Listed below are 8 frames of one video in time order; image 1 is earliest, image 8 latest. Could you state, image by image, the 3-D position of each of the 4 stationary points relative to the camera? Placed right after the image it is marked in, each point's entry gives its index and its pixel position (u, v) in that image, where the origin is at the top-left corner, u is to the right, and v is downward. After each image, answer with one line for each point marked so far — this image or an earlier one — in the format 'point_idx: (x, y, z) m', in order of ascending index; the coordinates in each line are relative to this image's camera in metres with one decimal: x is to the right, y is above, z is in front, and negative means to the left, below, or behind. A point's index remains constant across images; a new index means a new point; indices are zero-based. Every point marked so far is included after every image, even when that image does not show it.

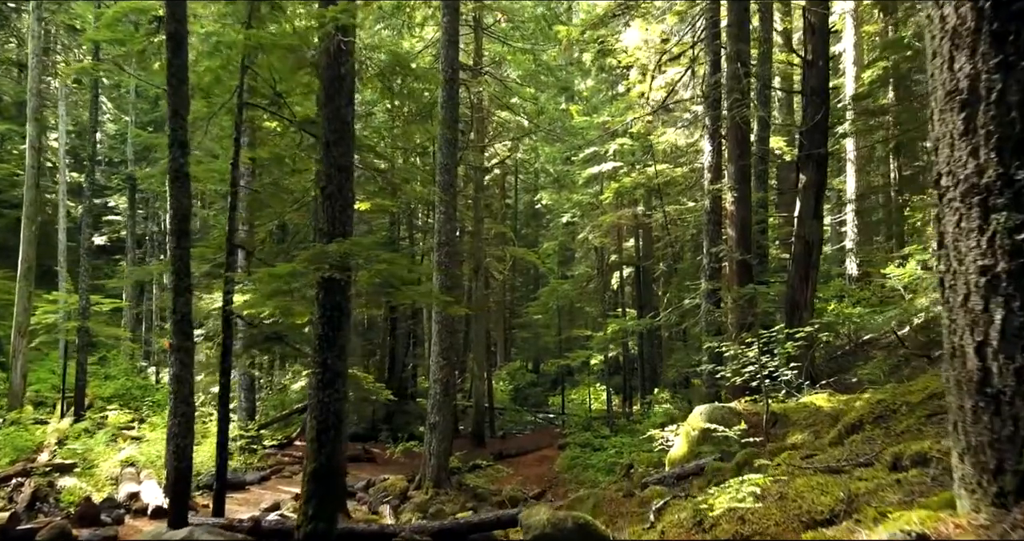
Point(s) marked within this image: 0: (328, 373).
0: (-1.6, -0.9, +6.4) m
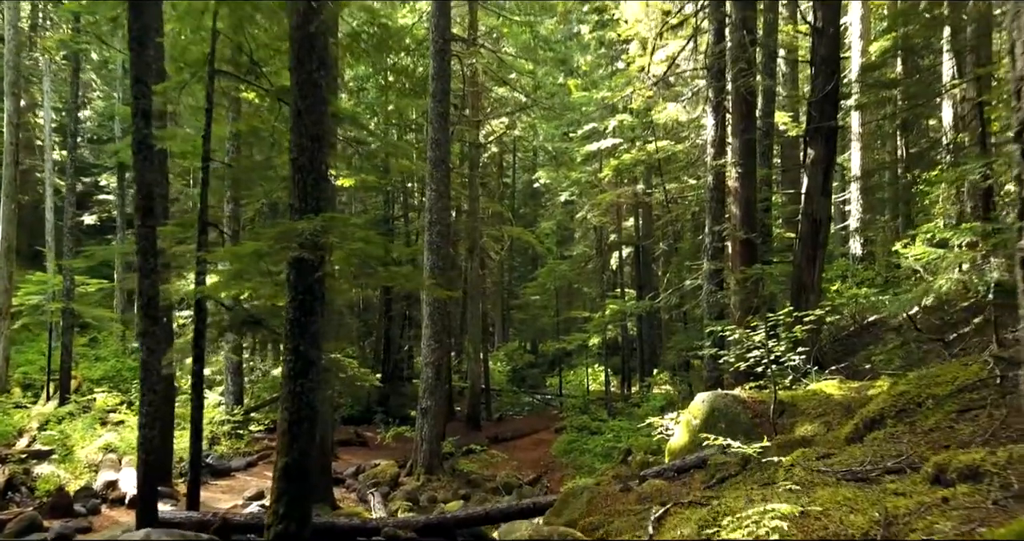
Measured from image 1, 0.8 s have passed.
0: (-1.7, -0.7, +5.9) m
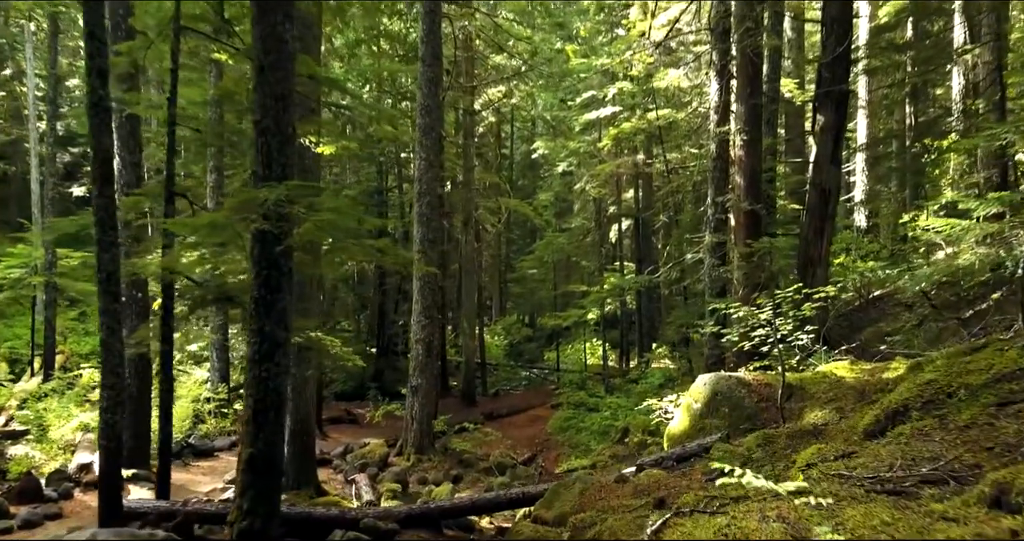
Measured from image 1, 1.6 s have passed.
0: (-1.8, -0.5, +5.4) m
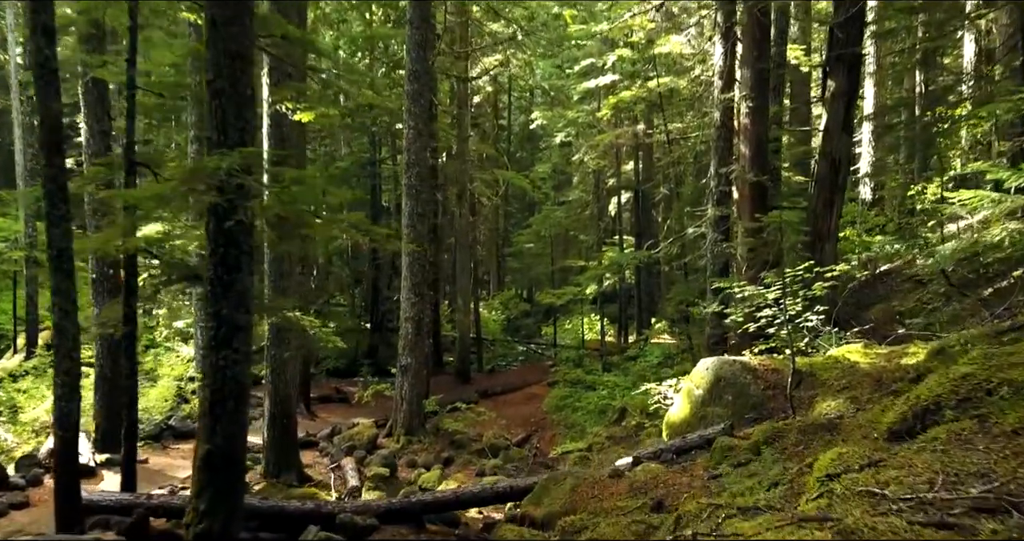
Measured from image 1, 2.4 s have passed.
0: (-1.9, -0.4, +4.9) m
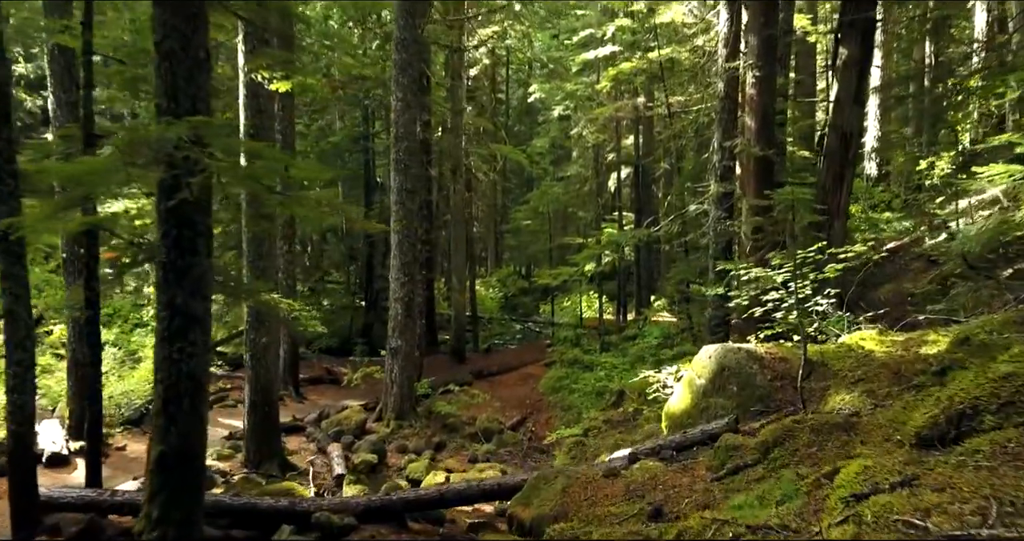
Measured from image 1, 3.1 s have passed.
0: (-2.0, -0.3, +4.4) m
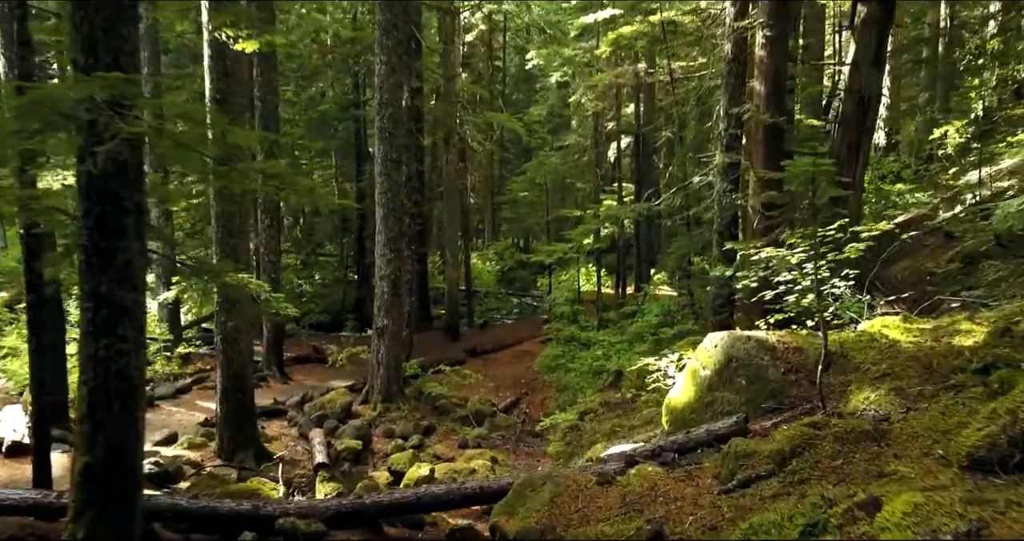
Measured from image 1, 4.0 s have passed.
0: (-2.2, -0.2, +3.8) m
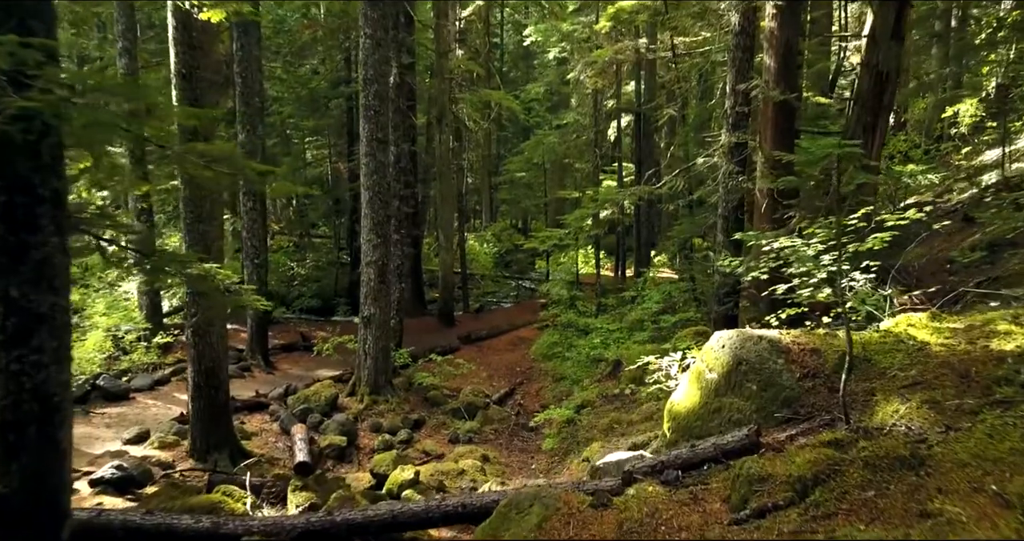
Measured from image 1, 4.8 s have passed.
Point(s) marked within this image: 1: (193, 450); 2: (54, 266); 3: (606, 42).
0: (-2.3, -0.2, +3.3) m
1: (-3.4, -1.9, +7.6) m
2: (-2.1, 0.0, +3.4) m
3: (+2.4, +5.7, +18.0) m
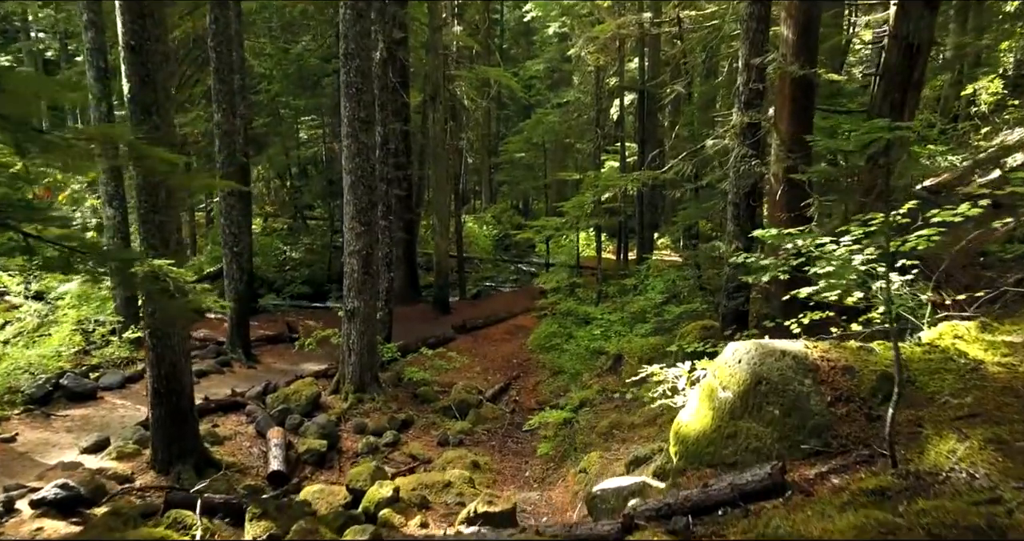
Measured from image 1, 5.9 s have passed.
0: (-2.4, -0.3, +2.6) m
1: (-3.5, -1.9, +7.0) m
2: (-2.2, -0.1, +2.7) m
3: (+2.3, +6.1, +17.2) m
